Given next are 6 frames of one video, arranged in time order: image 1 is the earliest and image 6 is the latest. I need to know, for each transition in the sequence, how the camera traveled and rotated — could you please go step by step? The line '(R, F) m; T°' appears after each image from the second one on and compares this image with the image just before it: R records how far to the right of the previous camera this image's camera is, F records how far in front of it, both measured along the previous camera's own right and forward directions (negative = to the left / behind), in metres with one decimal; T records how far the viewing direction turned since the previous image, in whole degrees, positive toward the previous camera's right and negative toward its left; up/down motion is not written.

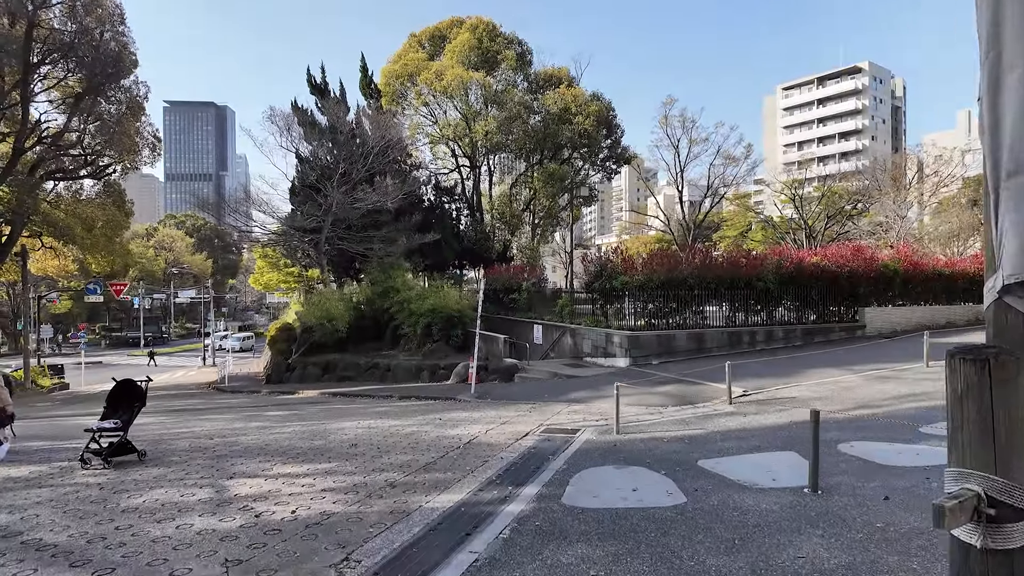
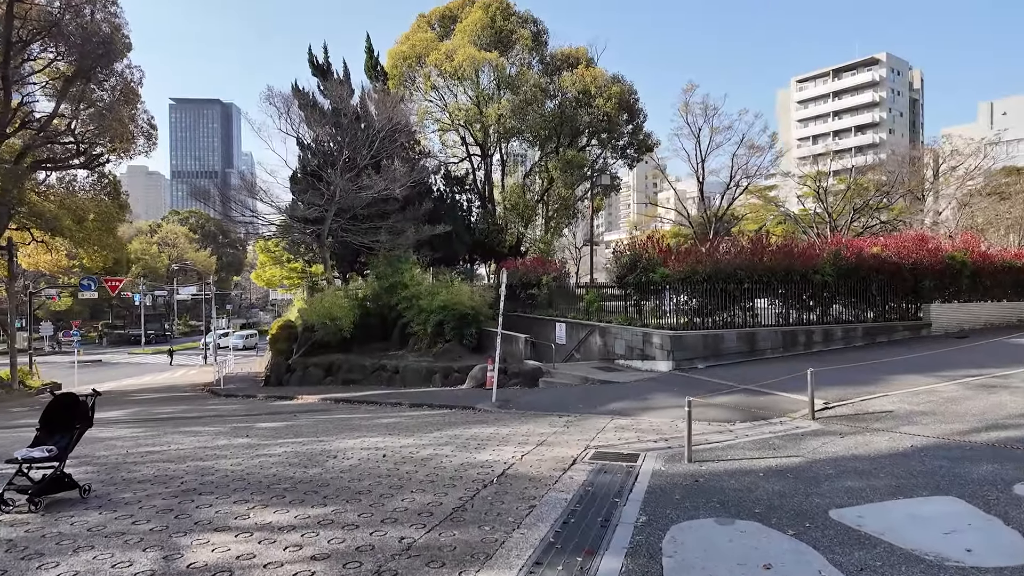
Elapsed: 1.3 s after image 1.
(-0.5, +1.8) m; 0°
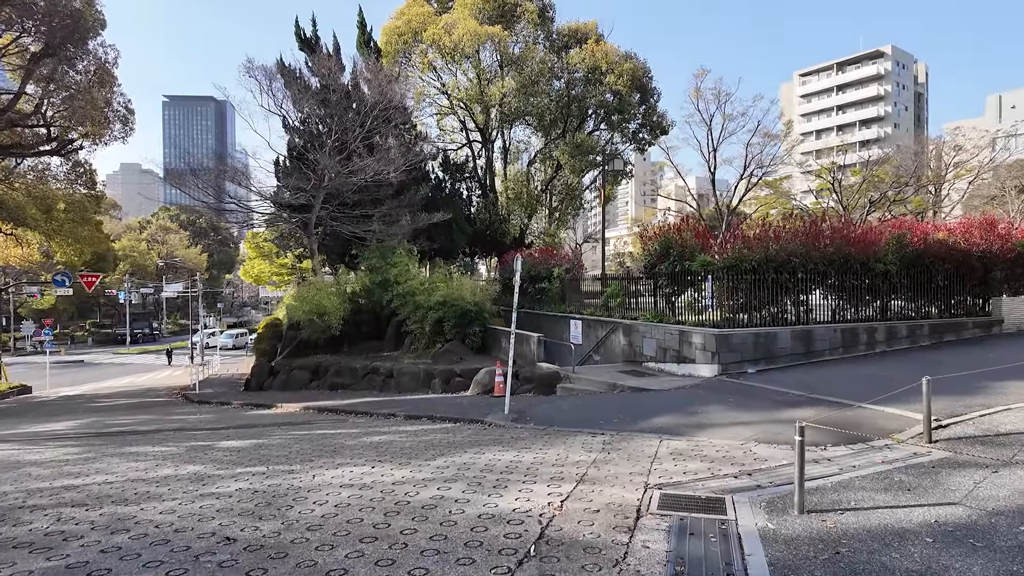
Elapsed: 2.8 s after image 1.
(-0.4, +2.1) m; 0°
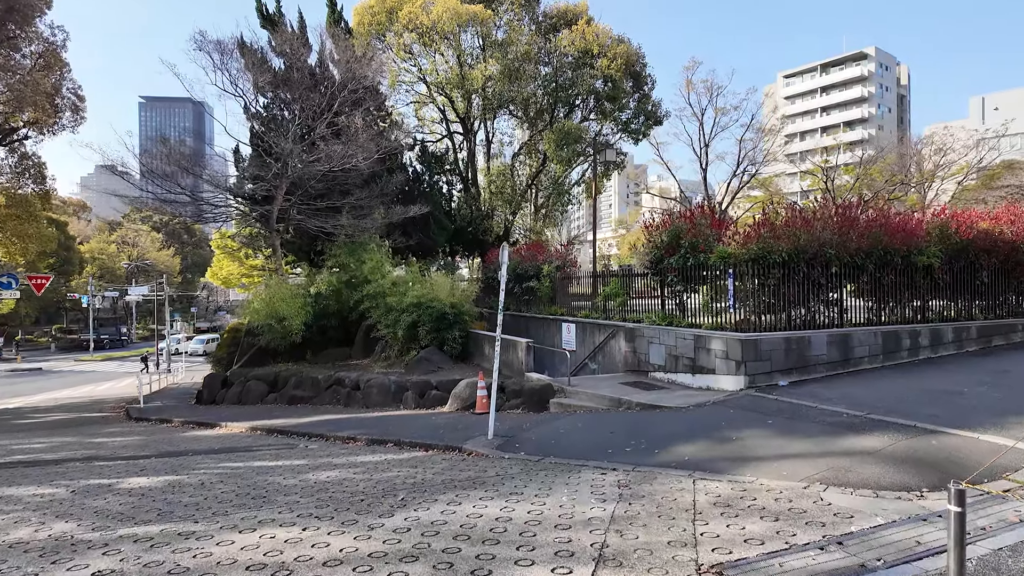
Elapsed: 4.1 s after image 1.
(0.0, +1.9) m; +2°
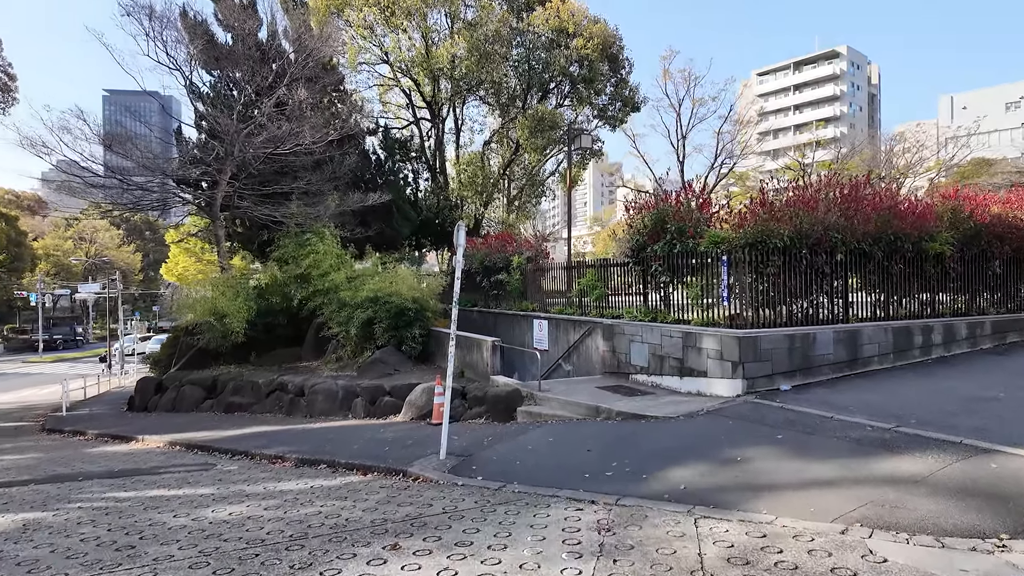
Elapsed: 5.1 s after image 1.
(+0.2, +1.4) m; +2°
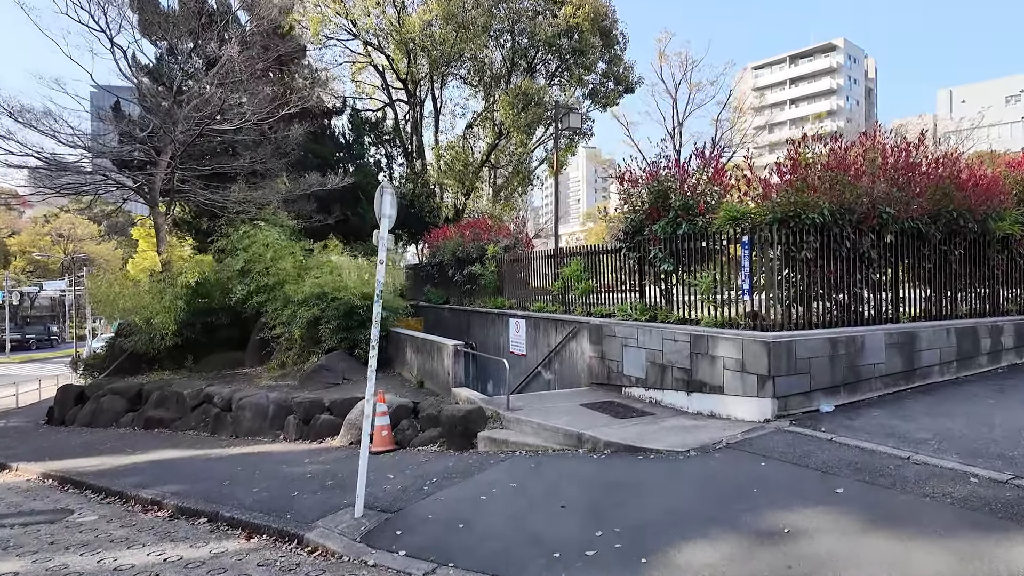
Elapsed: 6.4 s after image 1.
(+0.4, +2.0) m; +1°
